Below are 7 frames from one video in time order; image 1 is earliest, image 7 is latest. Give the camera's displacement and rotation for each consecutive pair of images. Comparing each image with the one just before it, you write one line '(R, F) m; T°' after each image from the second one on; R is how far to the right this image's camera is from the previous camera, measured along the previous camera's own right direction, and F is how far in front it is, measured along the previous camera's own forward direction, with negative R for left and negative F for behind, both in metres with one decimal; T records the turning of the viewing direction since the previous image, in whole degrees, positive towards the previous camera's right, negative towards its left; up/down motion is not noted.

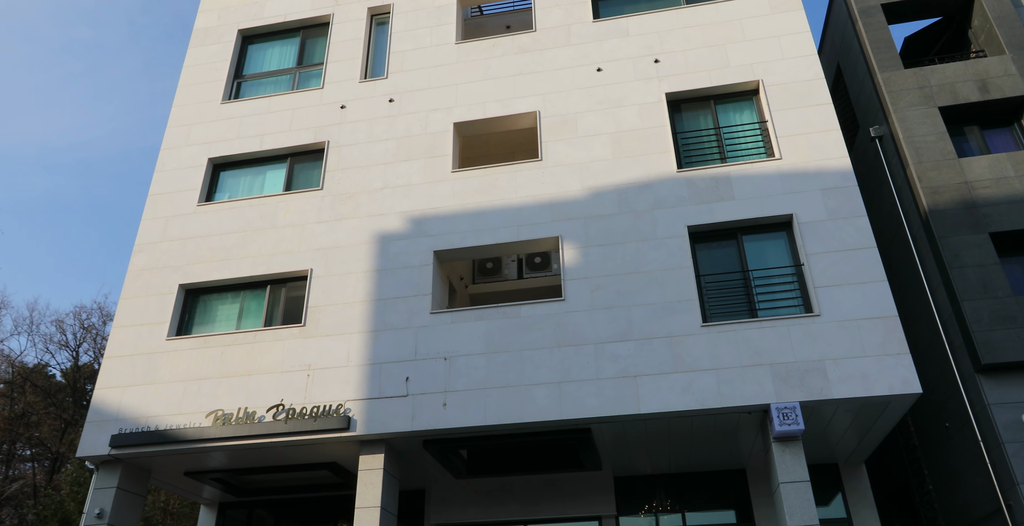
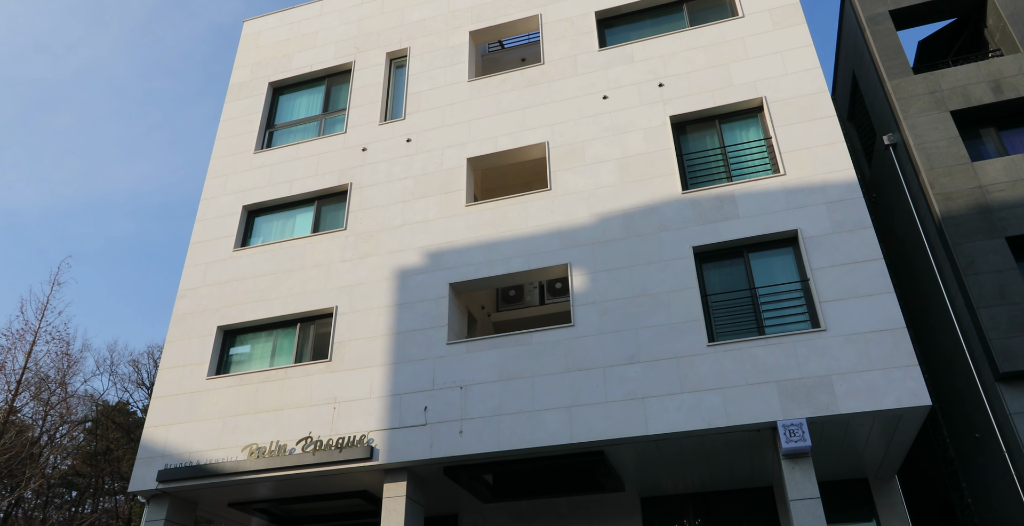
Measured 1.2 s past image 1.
(+1.1, -0.4) m; -5°
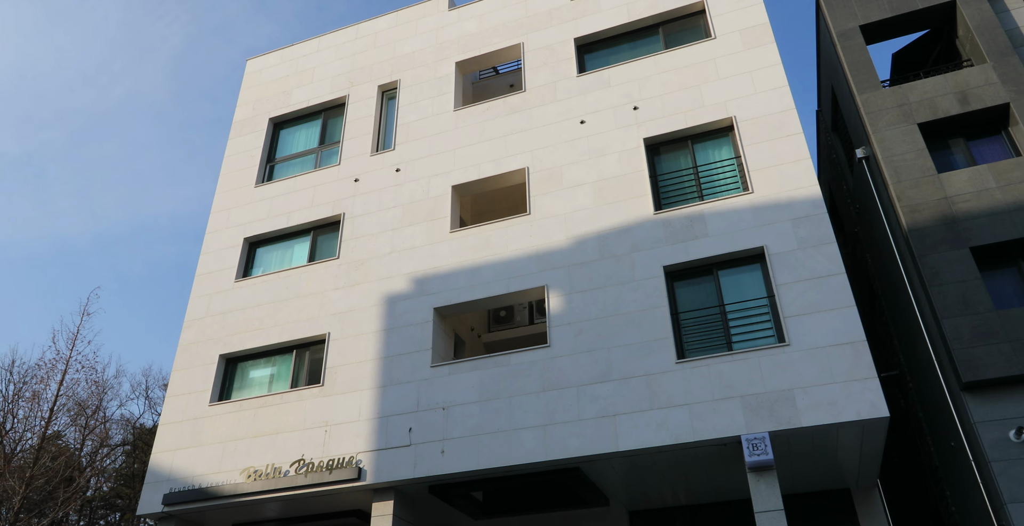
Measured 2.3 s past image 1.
(+1.2, -0.6) m; -3°
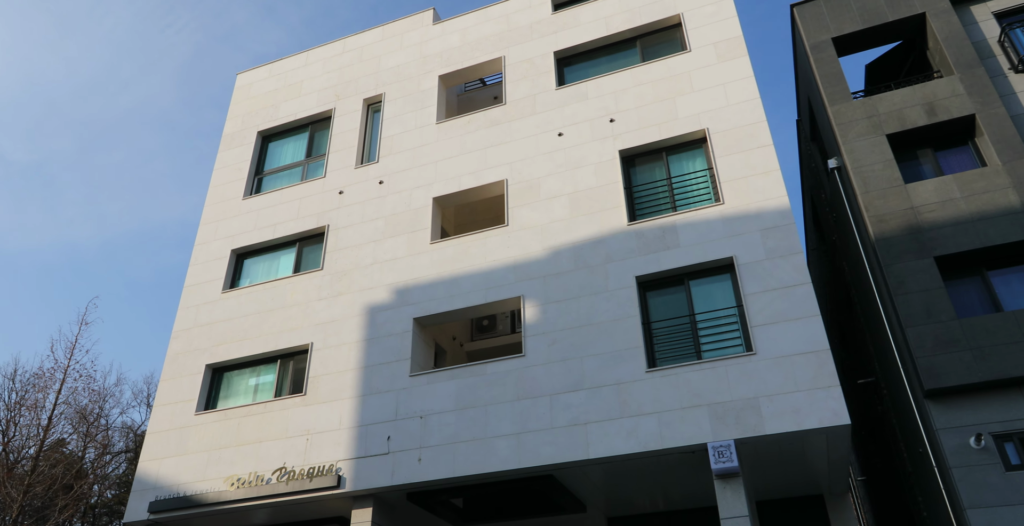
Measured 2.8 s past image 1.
(+0.6, -0.3) m; 0°
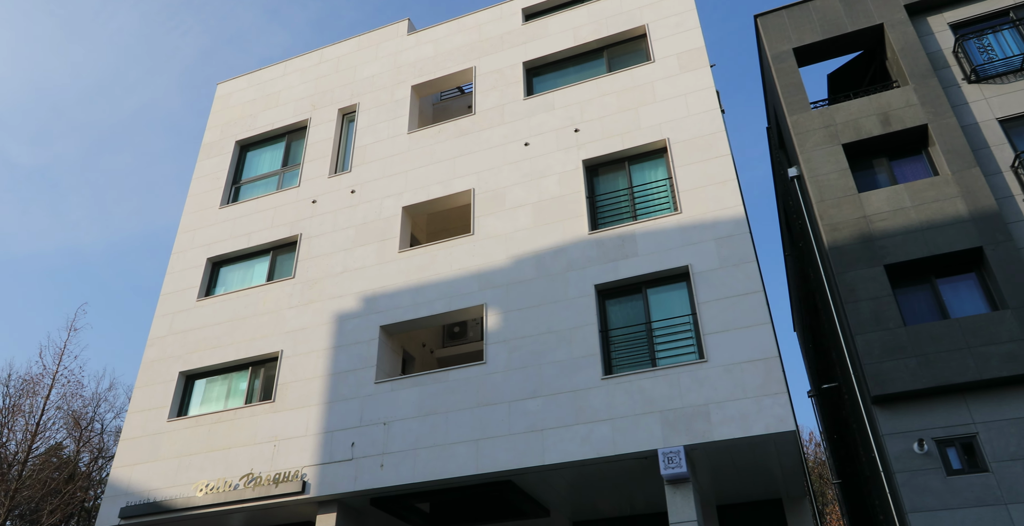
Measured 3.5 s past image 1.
(+0.9, -0.3) m; 0°
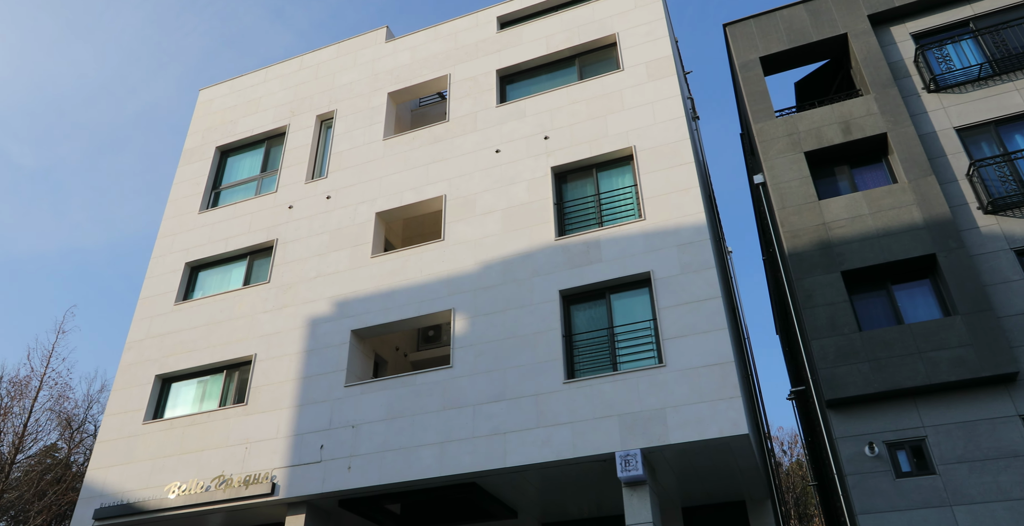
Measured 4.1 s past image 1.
(+0.7, -0.3) m; 0°
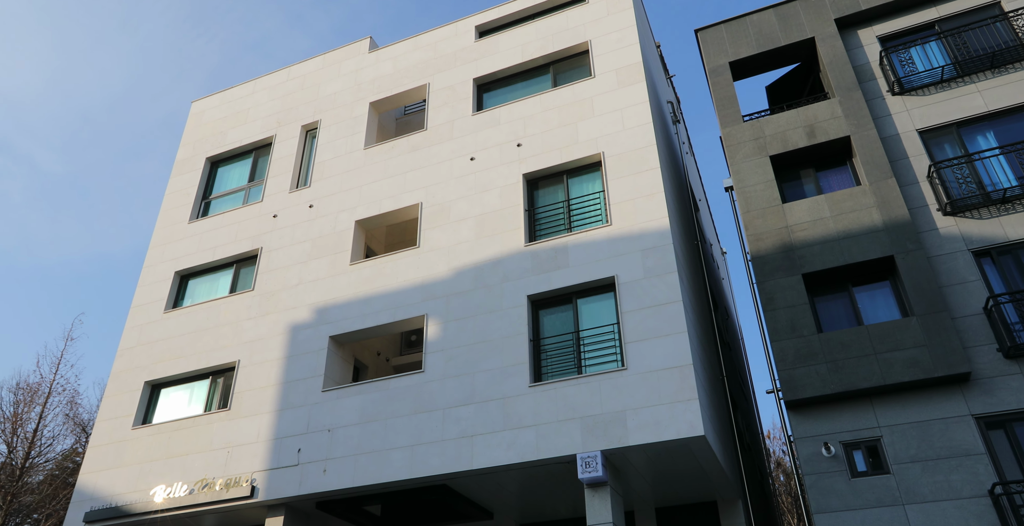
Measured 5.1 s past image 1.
(+1.1, -0.3) m; -1°
